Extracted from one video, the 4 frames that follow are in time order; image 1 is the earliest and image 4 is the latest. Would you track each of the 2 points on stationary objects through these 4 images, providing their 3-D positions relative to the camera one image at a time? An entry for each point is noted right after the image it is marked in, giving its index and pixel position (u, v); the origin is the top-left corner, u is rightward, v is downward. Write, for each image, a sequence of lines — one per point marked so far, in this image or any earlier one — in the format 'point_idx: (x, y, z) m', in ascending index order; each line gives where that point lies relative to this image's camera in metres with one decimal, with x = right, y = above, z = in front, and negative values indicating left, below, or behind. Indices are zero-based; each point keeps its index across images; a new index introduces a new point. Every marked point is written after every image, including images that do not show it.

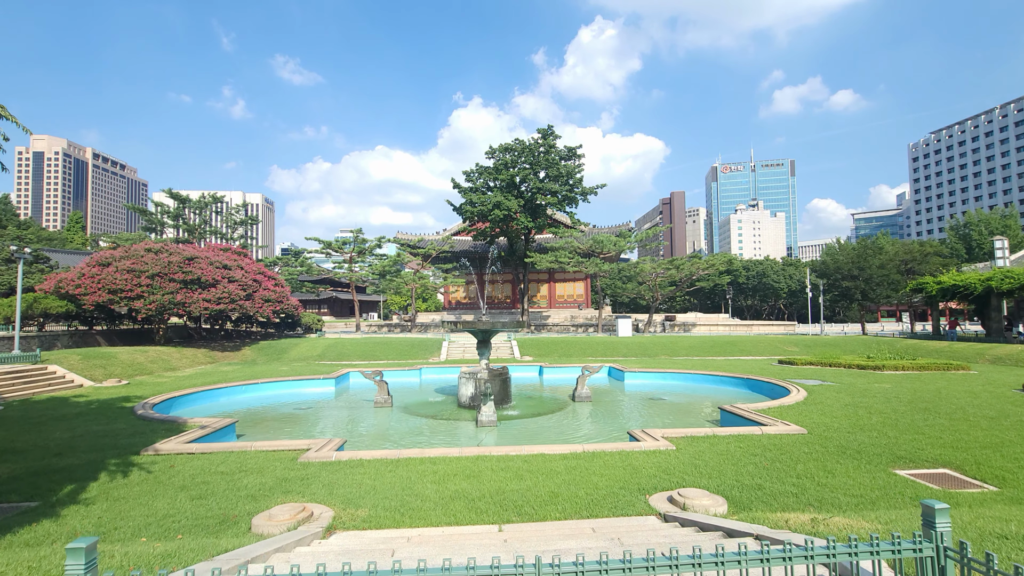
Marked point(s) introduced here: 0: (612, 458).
0: (+1.3, -2.3, +6.5) m
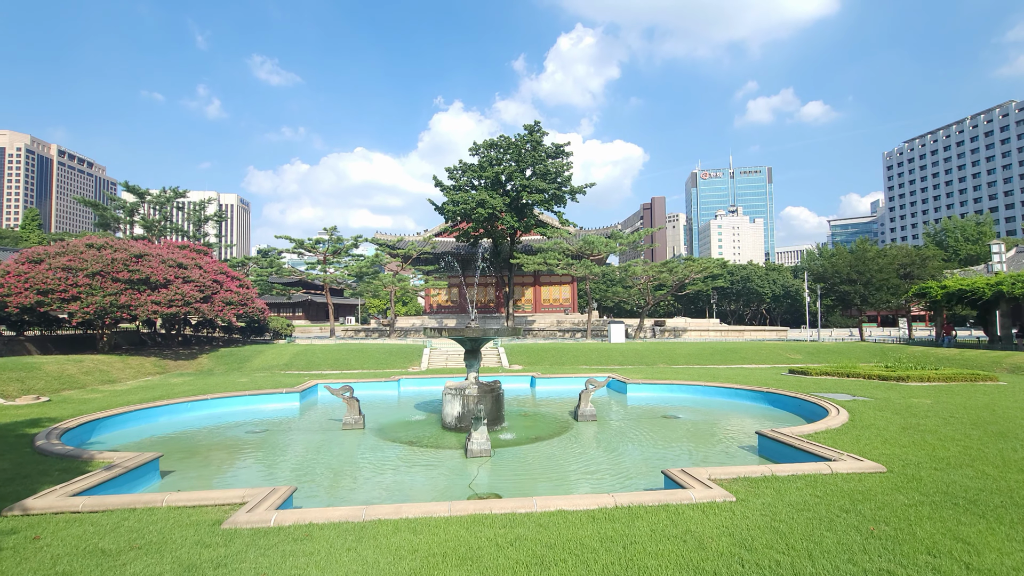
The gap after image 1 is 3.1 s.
0: (+1.4, -2.2, +4.8) m
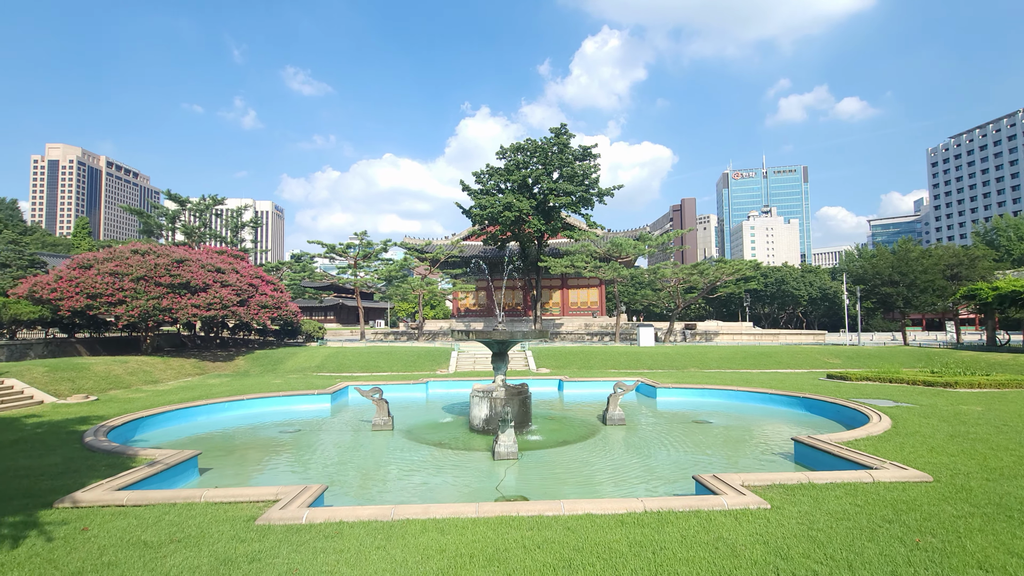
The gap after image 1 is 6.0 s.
0: (+1.7, -2.3, +4.6) m
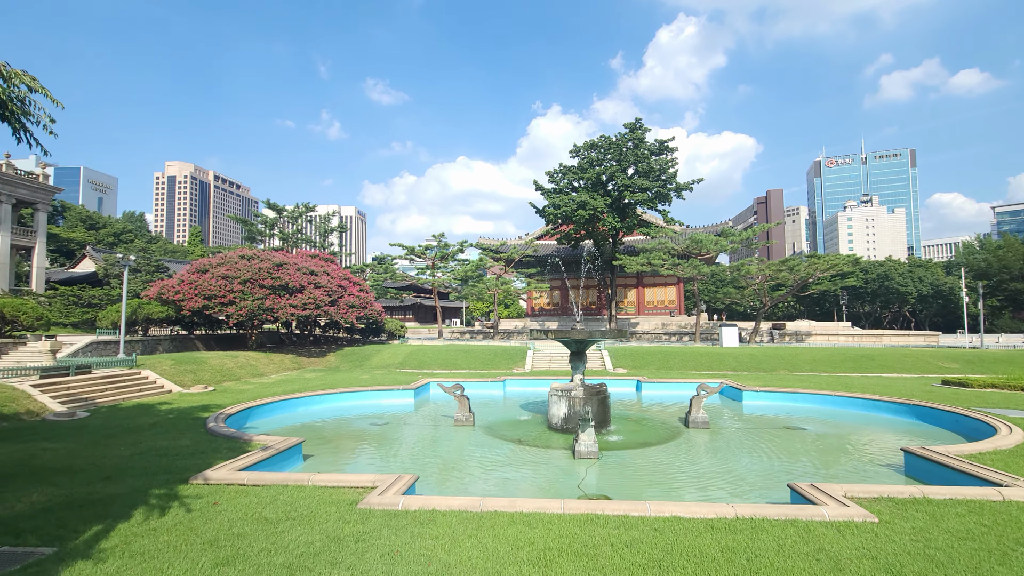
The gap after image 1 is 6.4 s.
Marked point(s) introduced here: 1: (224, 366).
0: (+2.5, -2.2, +4.4) m
1: (-10.2, -2.8, +17.5) m
